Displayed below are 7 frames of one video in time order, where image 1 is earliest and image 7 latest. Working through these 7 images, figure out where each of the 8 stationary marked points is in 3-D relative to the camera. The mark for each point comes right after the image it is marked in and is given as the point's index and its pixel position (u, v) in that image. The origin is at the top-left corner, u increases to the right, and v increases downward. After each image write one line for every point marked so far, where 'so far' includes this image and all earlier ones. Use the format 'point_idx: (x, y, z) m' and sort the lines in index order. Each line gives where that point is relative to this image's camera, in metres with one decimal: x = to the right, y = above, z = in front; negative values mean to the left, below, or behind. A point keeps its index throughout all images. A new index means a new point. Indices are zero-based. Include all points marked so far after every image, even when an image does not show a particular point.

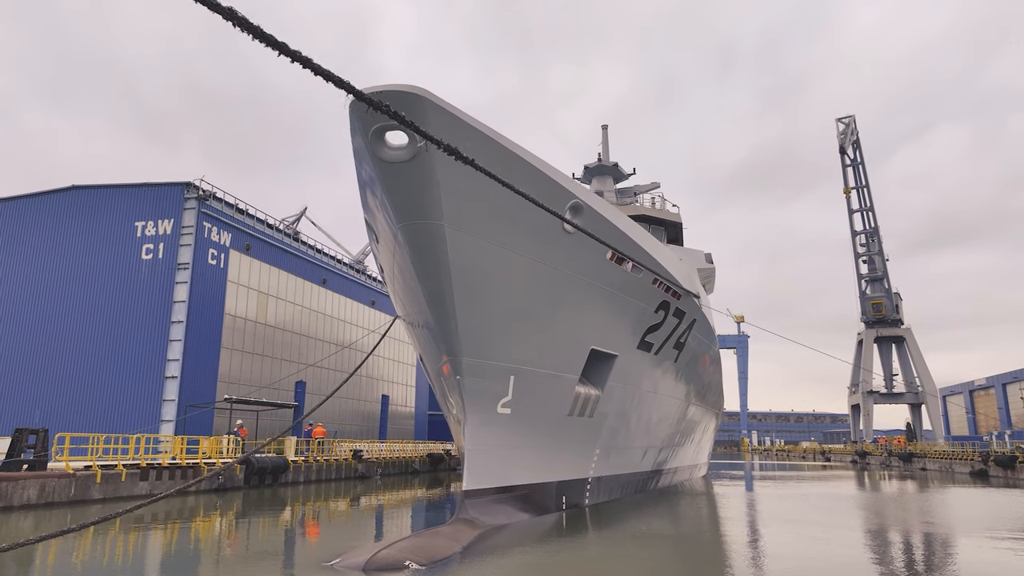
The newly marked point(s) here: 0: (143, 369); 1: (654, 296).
0: (-8.3, -1.8, +13.4) m
1: (+1.6, -0.1, +6.8) m
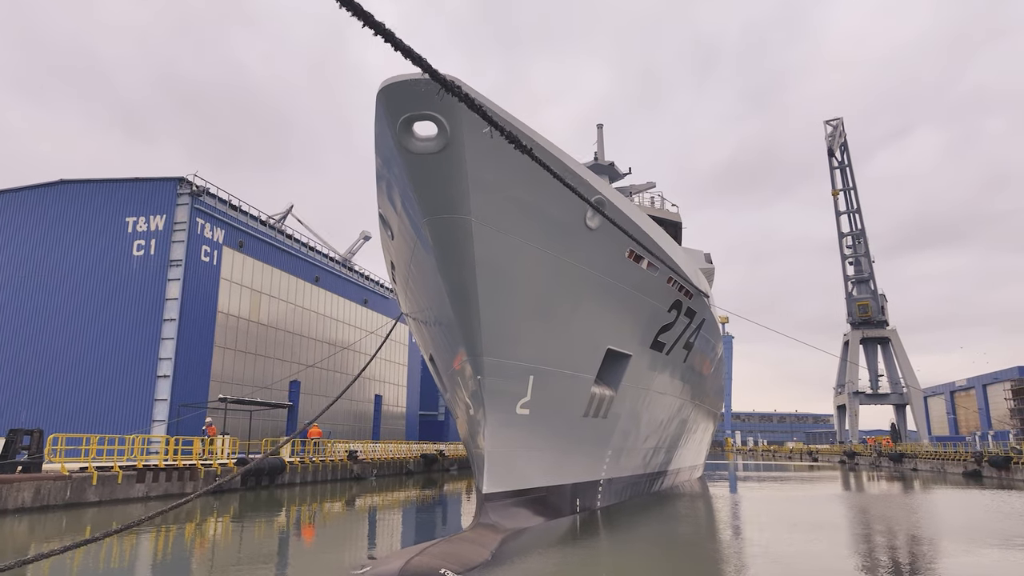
0: (-8.3, -1.8, +13.1) m
1: (+1.8, -0.1, +6.7) m
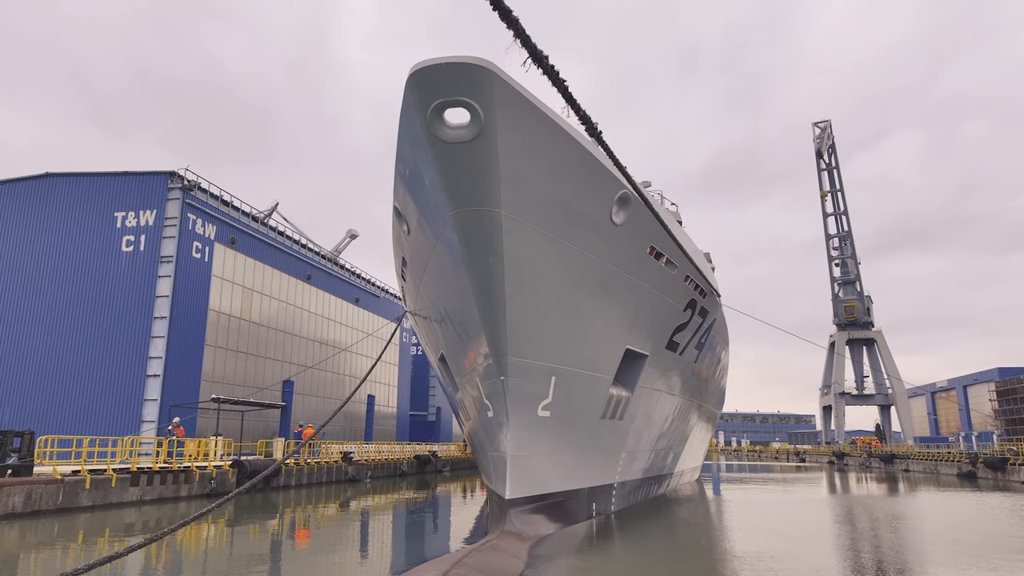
0: (-8.3, -1.7, +12.7) m
1: (+1.9, -0.1, +6.5) m
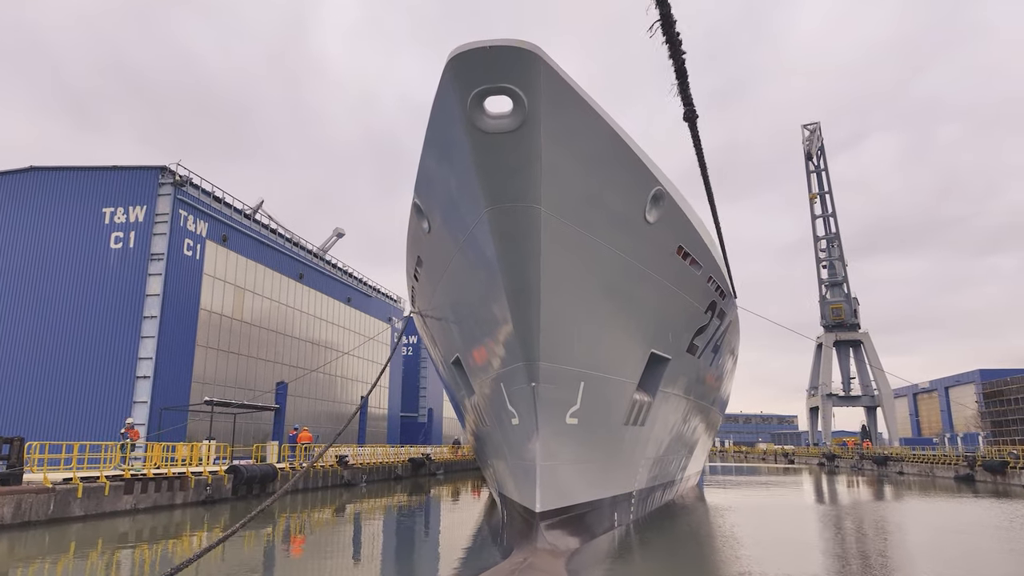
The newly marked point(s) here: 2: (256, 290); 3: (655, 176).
0: (-8.3, -1.7, +12.3) m
1: (+2.1, -0.1, +6.3) m
2: (-6.9, 0.0, +15.9) m
3: (+1.1, +0.9, +4.6) m
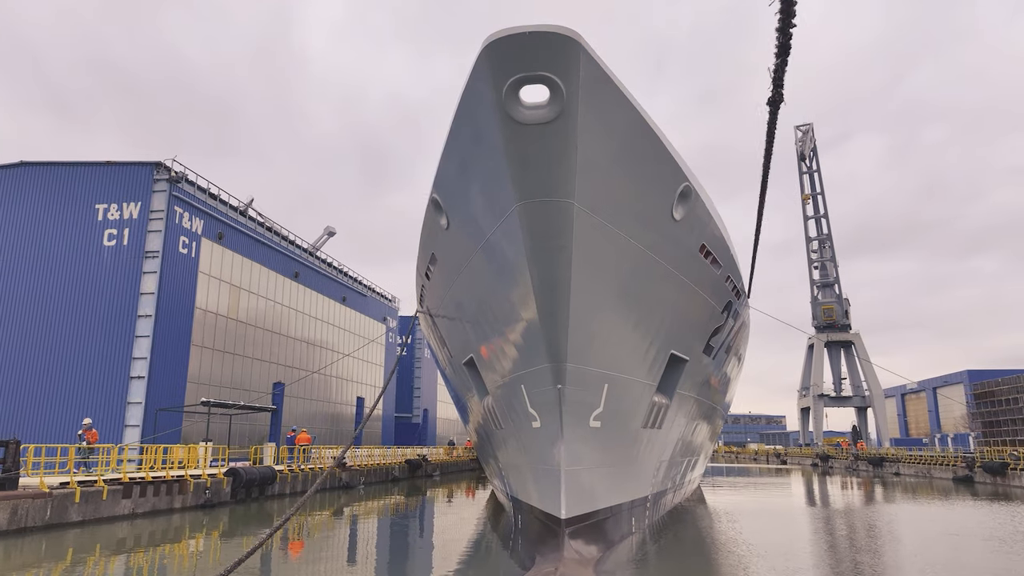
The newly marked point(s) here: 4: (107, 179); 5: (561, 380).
0: (-8.3, -1.6, +12.0) m
1: (+2.2, -0.1, +6.2) m
2: (-6.9, 0.0, +15.6) m
3: (+1.3, +0.9, +4.5) m
4: (-8.8, +2.4, +12.8) m
5: (+0.3, -0.7, +4.4) m
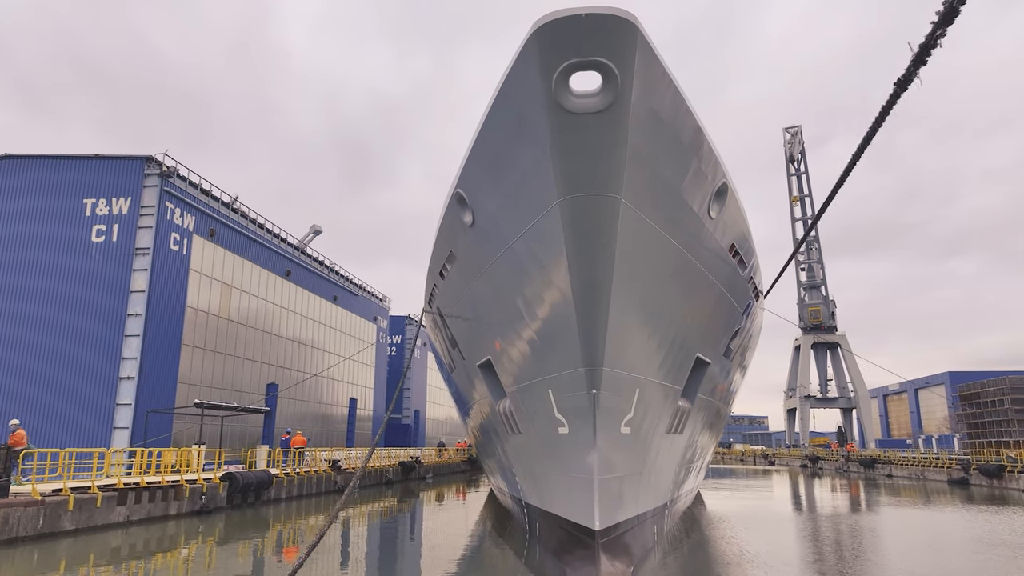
0: (-8.2, -1.6, +11.6) m
1: (+2.4, -0.1, +6.1) m
2: (-6.9, 0.0, +15.2) m
3: (+1.5, +0.9, +4.3) m
4: (-8.7, +2.4, +12.4) m
5: (+0.6, -0.7, +4.2) m
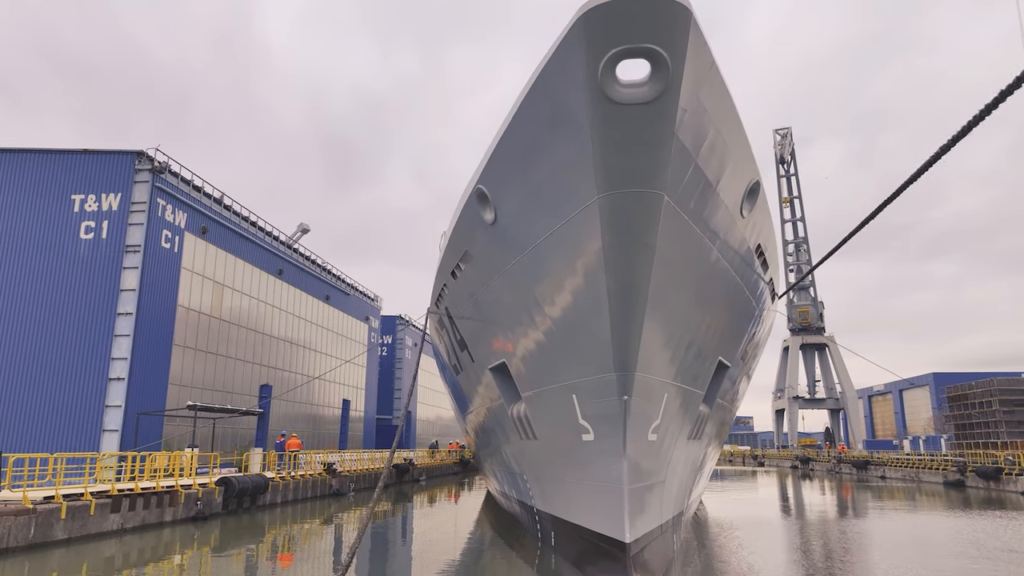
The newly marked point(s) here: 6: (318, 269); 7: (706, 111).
0: (-8.2, -1.5, +11.2) m
1: (+2.6, -0.1, +5.9) m
2: (-6.9, +0.1, +14.9) m
3: (+1.7, +0.9, +4.2) m
4: (-8.7, +2.5, +12.1) m
5: (+0.7, -0.7, +4.0) m
6: (-6.5, +0.6, +20.0) m
7: (+1.1, +1.0, +3.4) m
